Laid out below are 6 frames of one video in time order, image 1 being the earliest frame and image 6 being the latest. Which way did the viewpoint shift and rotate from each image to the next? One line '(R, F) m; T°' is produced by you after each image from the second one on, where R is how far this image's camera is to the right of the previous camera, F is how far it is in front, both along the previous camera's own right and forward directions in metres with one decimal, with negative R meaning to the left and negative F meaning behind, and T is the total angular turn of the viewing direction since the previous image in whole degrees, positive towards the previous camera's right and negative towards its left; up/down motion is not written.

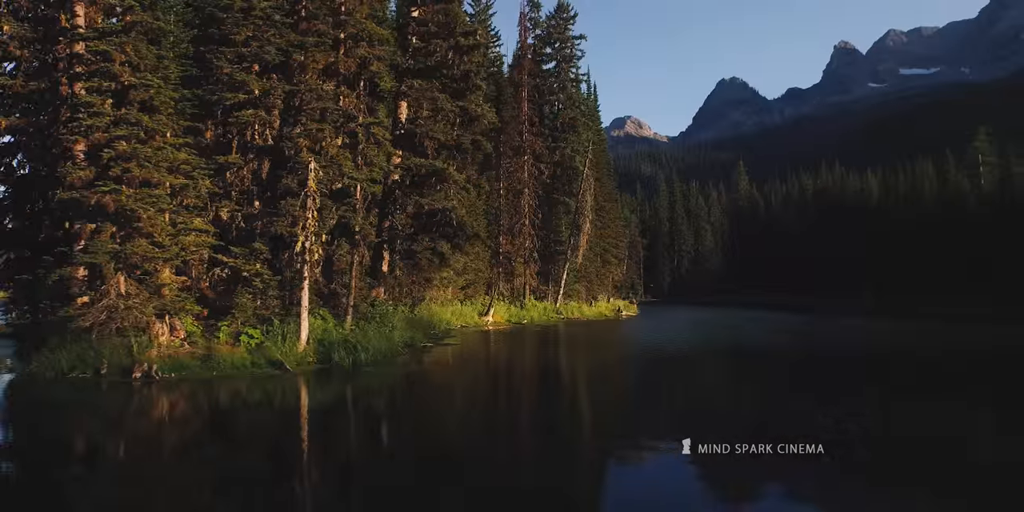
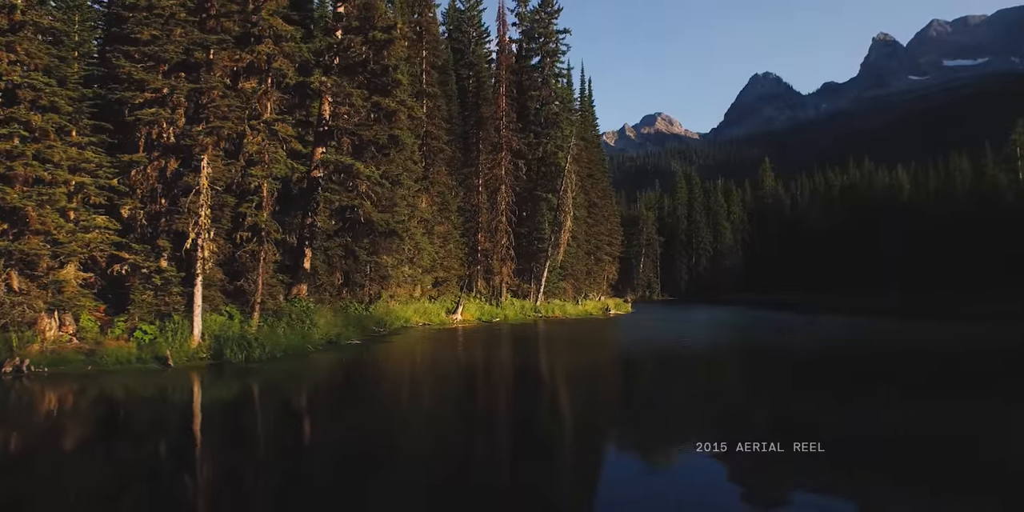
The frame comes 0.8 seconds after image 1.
(+1.9, +0.2) m; -3°
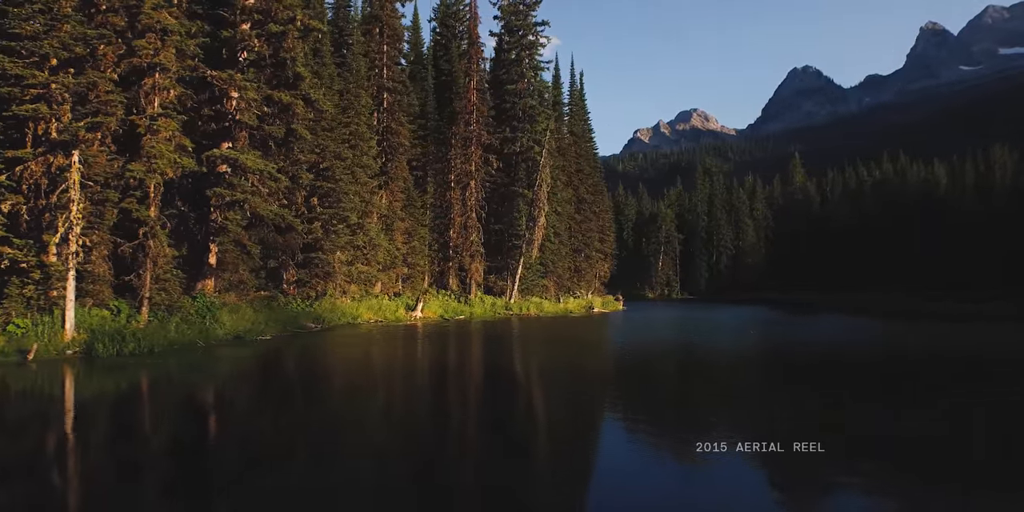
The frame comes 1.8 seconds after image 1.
(+2.2, +0.4) m; -3°
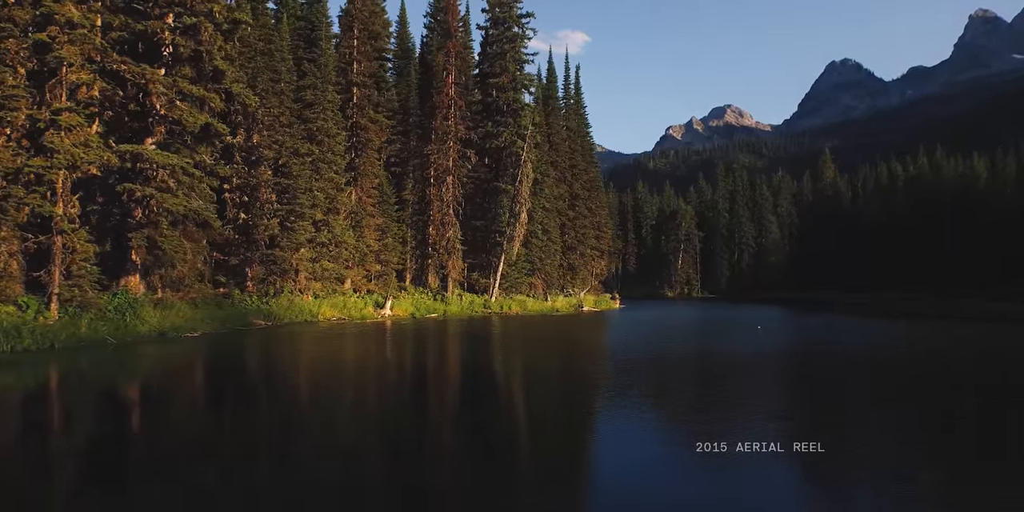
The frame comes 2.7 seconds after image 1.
(+1.8, +0.4) m; -3°
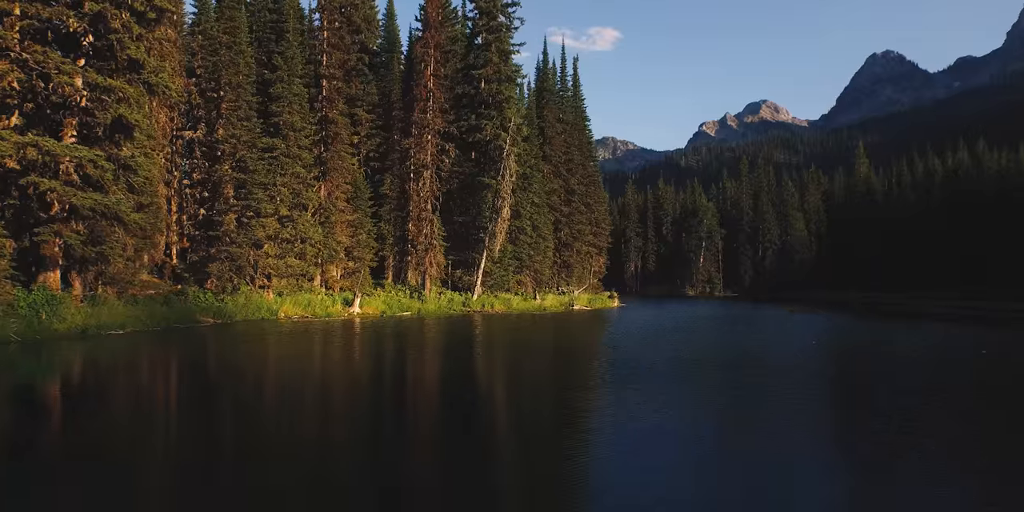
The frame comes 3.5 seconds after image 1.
(+1.7, +0.7) m; -3°
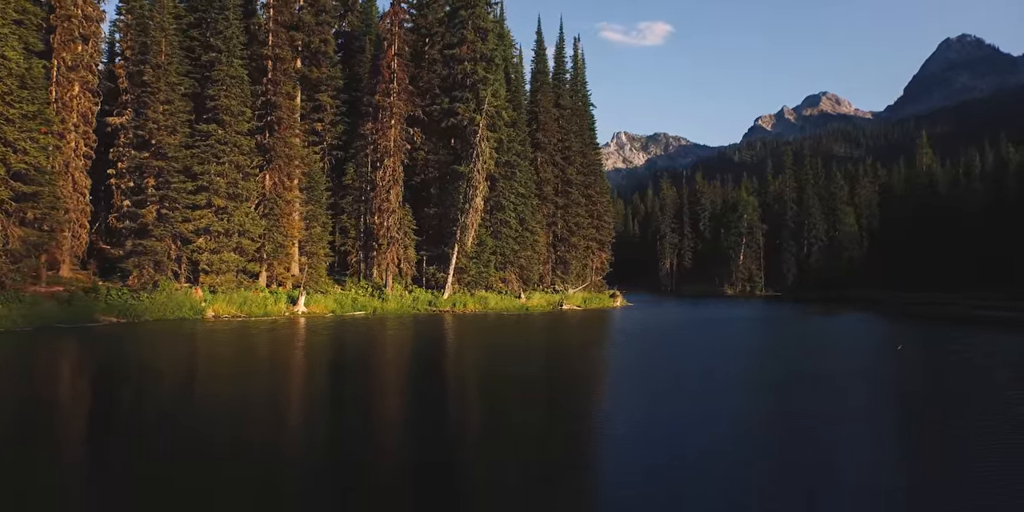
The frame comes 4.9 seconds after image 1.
(+2.5, +1.9) m; -5°
